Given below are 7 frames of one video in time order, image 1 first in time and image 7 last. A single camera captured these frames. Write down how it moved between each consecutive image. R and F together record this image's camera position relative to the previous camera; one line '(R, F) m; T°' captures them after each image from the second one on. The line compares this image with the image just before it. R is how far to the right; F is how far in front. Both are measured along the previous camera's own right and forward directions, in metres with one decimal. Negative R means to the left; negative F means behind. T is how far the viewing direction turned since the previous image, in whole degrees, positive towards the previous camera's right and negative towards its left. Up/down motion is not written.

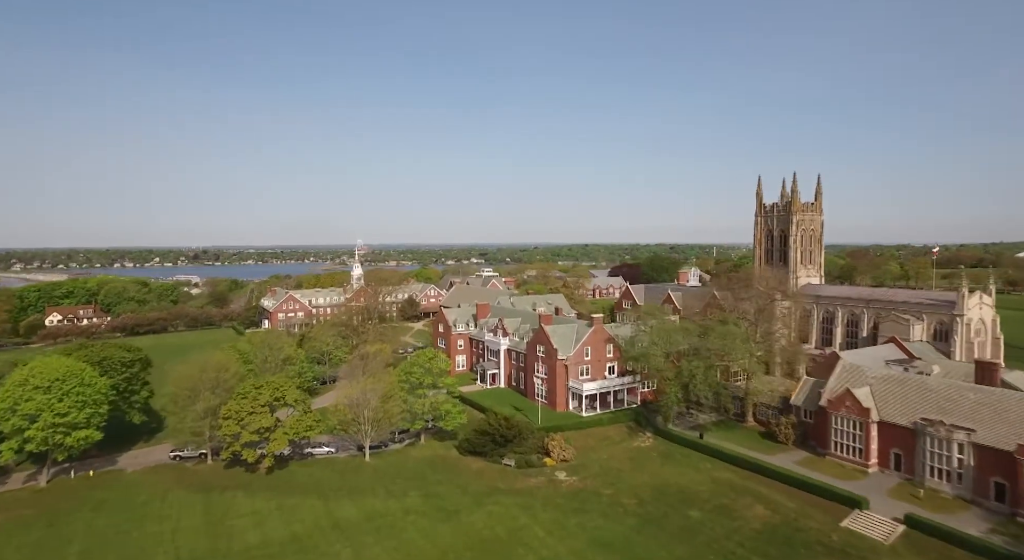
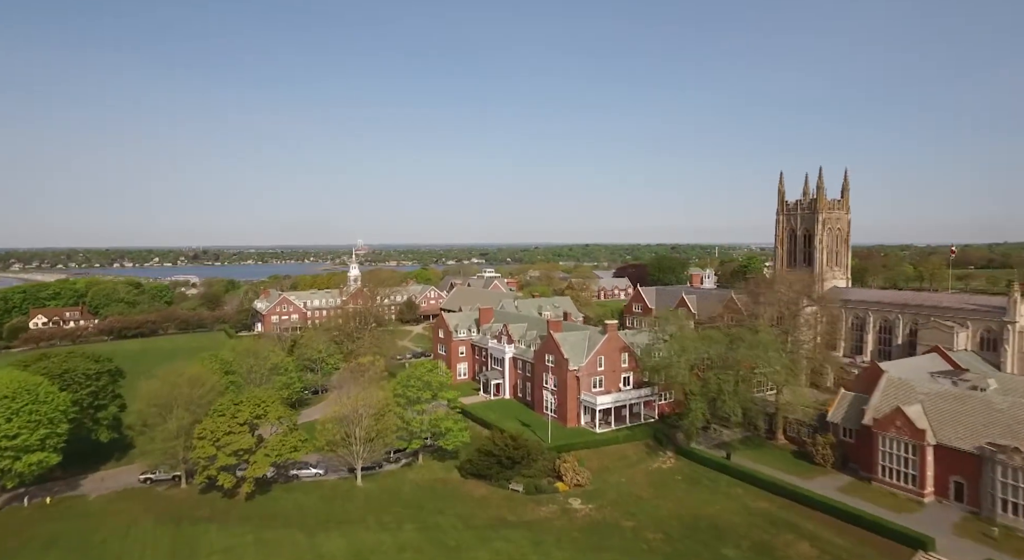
(-0.5, +4.7) m; 0°
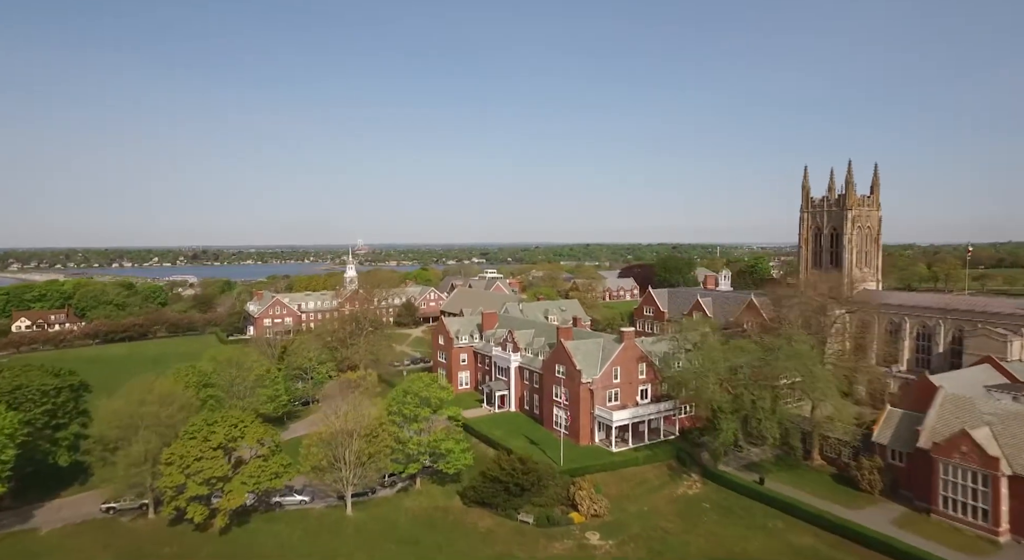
(-0.5, +4.7) m; 0°
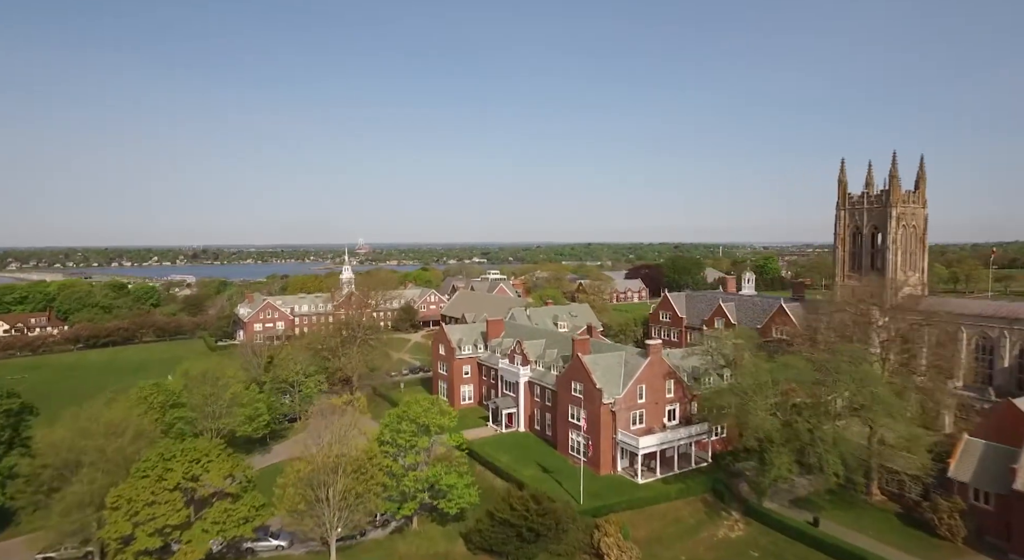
(-0.6, +5.9) m; 0°
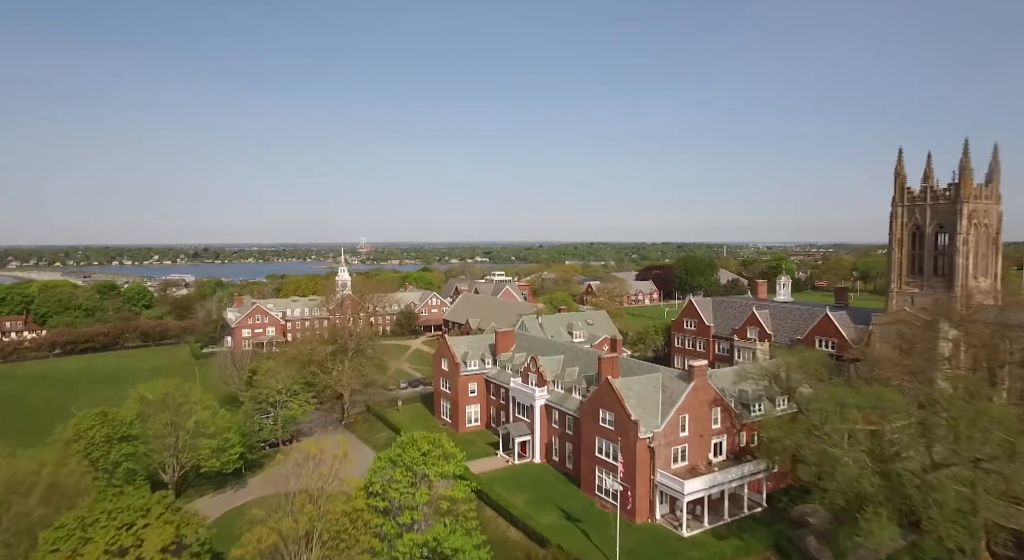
(-0.9, +7.0) m; 0°
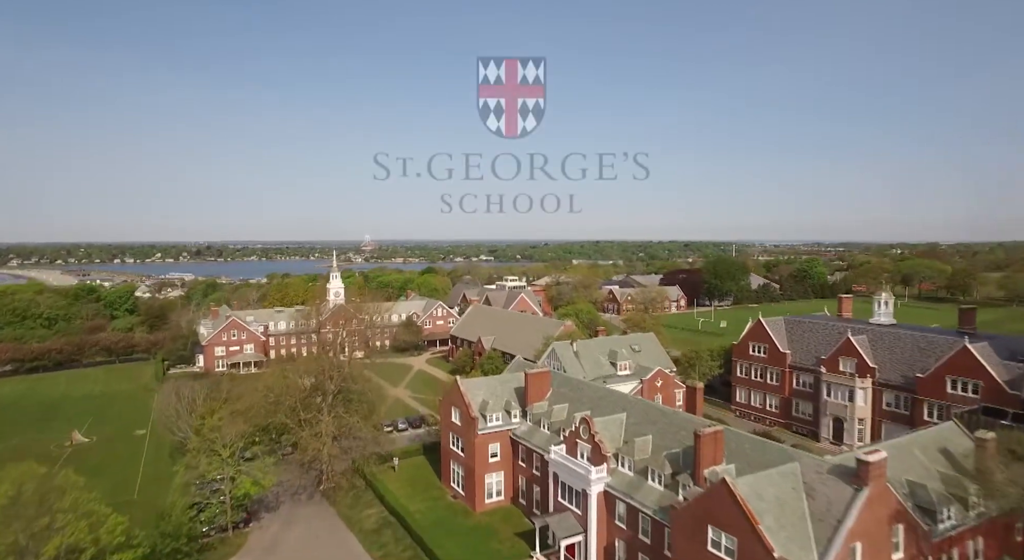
(-1.9, +13.8) m; 0°
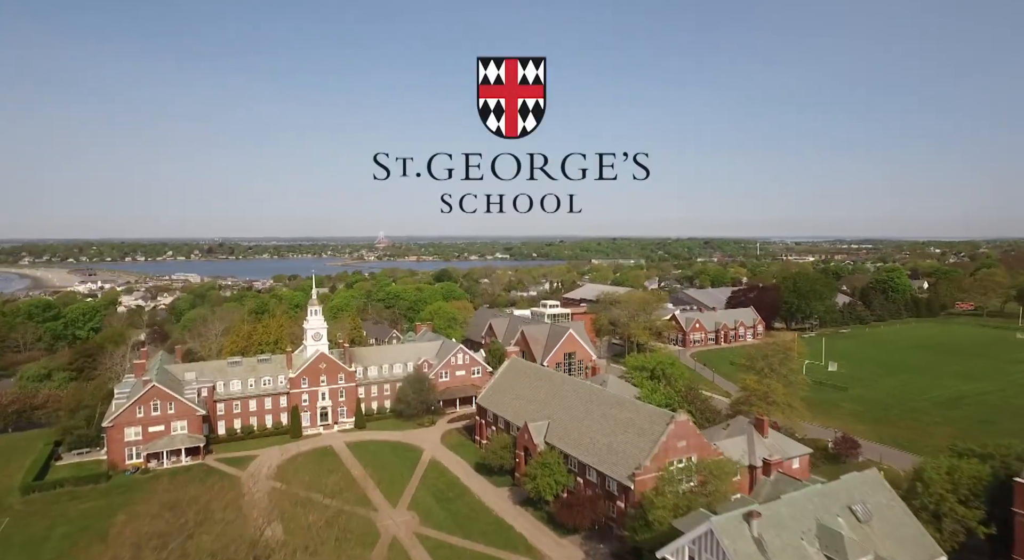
(-3.8, +27.3) m; -1°
